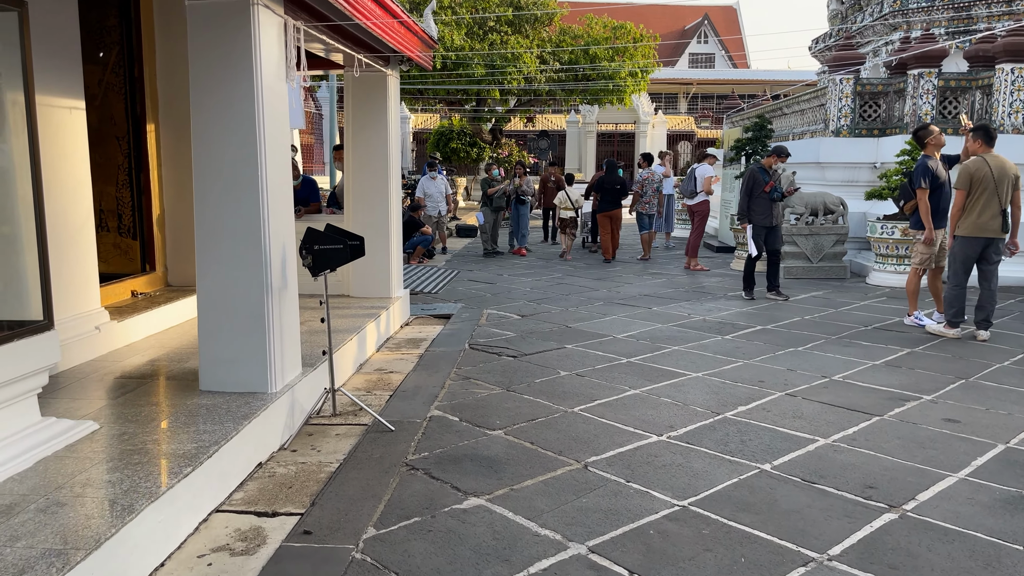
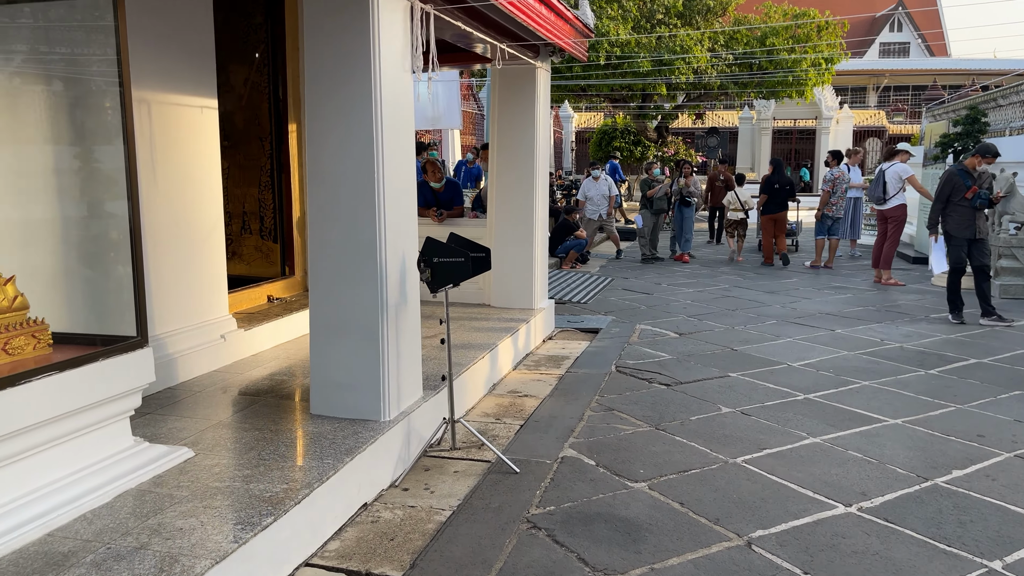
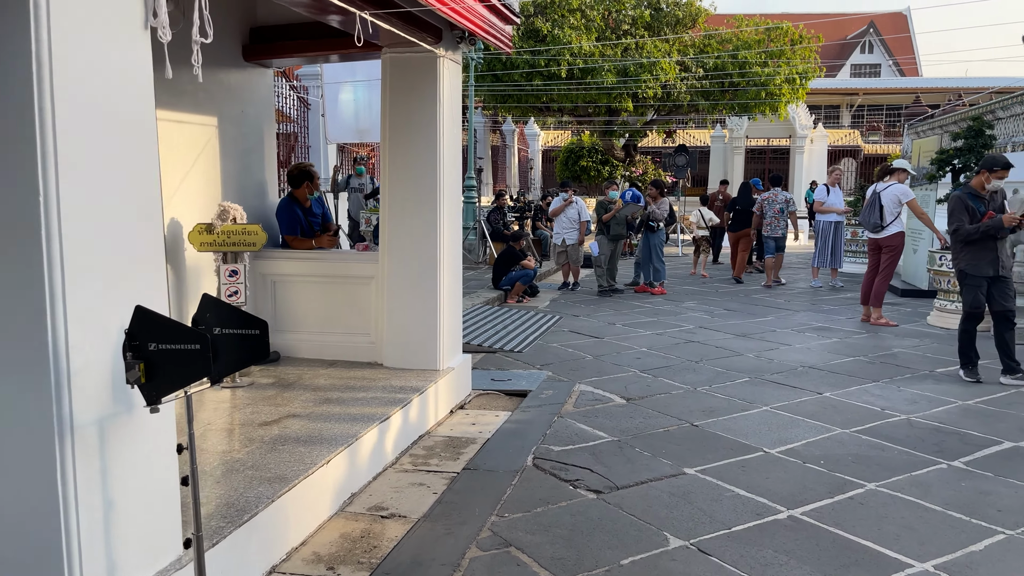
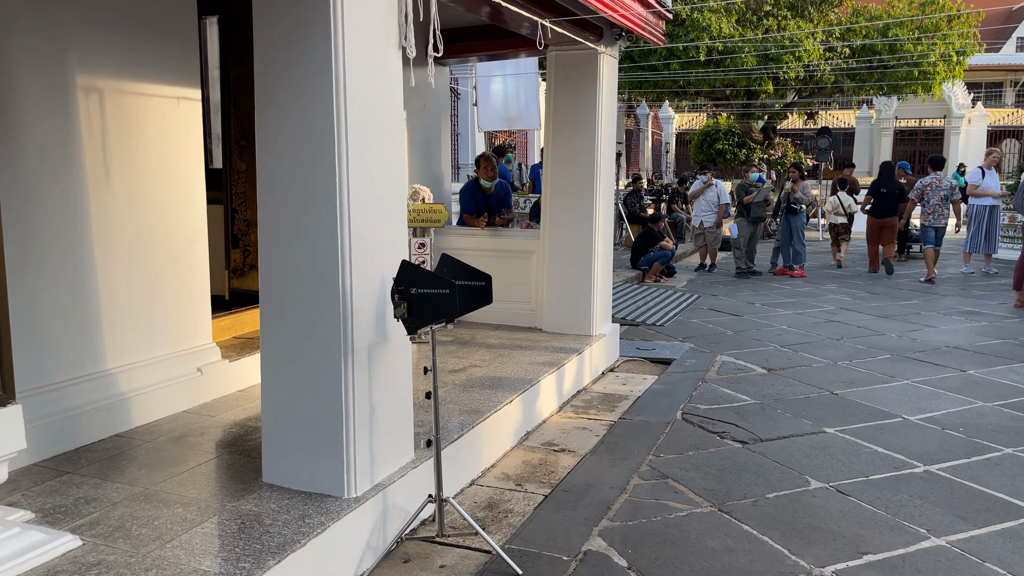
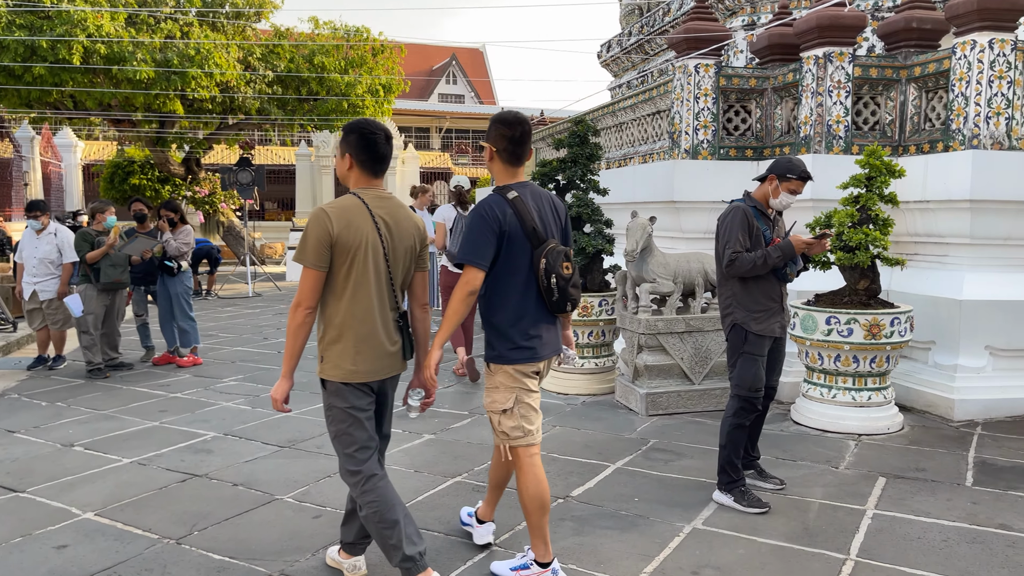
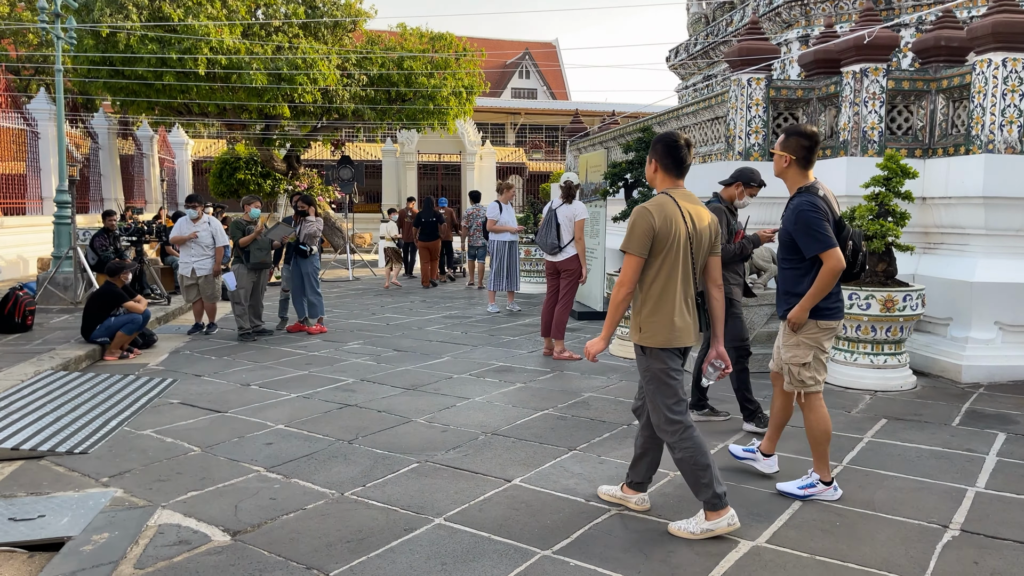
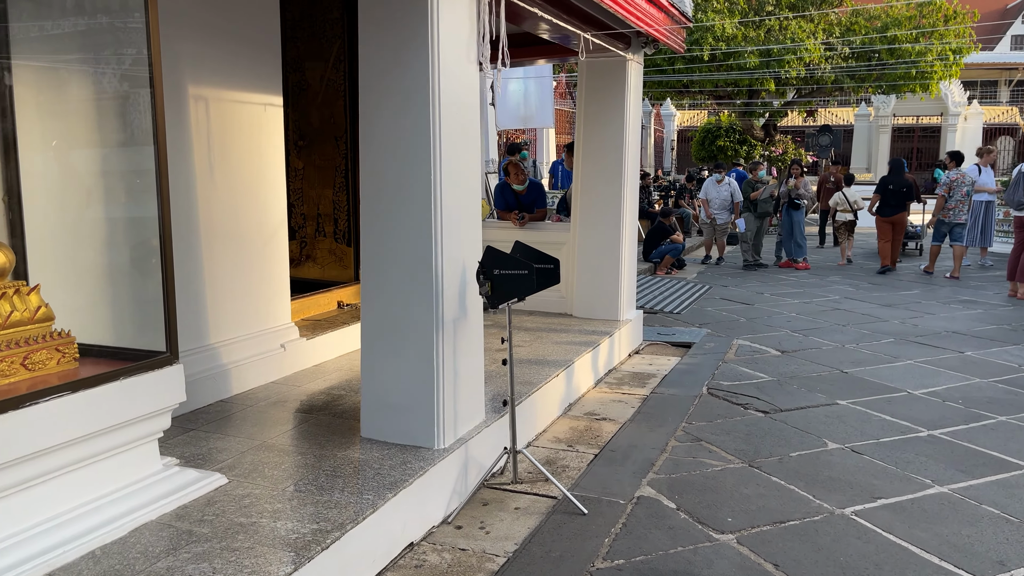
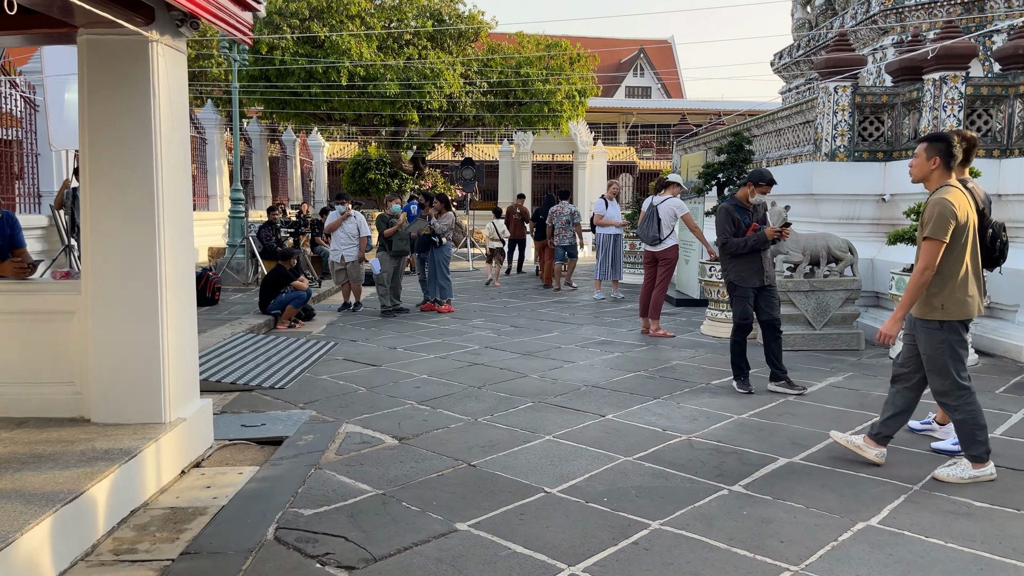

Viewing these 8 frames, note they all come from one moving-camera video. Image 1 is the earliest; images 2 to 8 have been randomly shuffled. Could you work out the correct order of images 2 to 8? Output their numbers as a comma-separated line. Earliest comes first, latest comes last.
2, 7, 4, 3, 8, 6, 5
